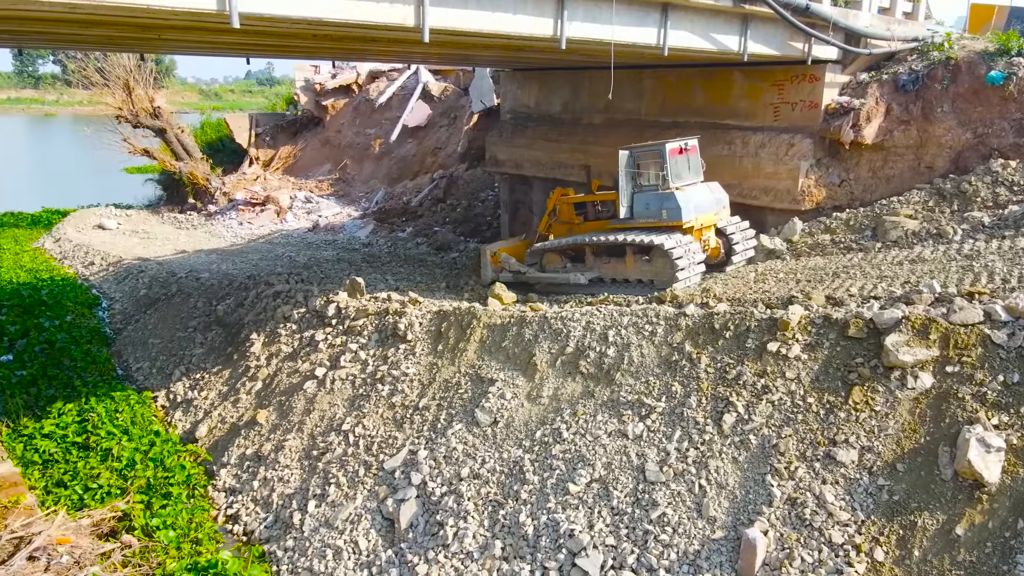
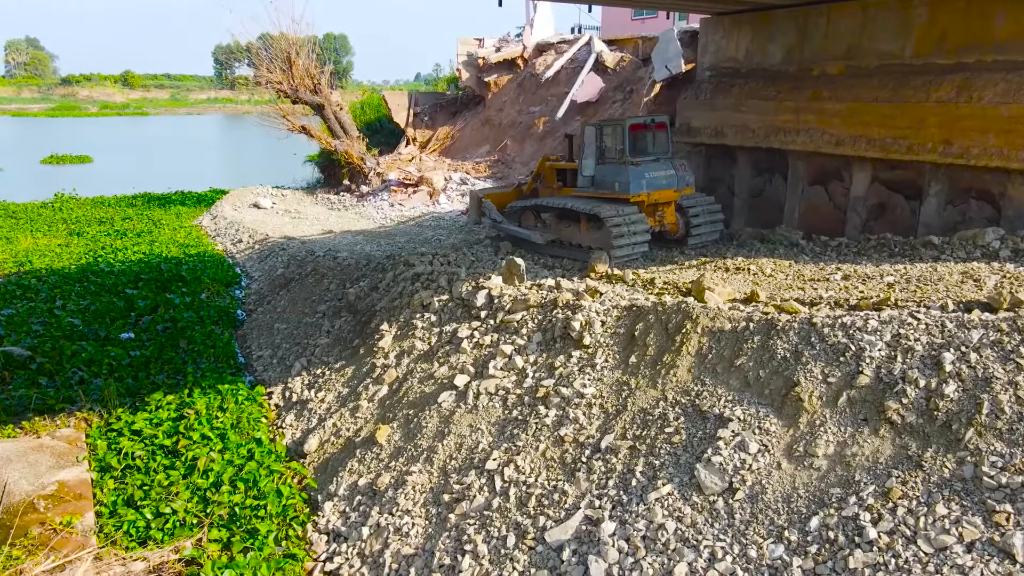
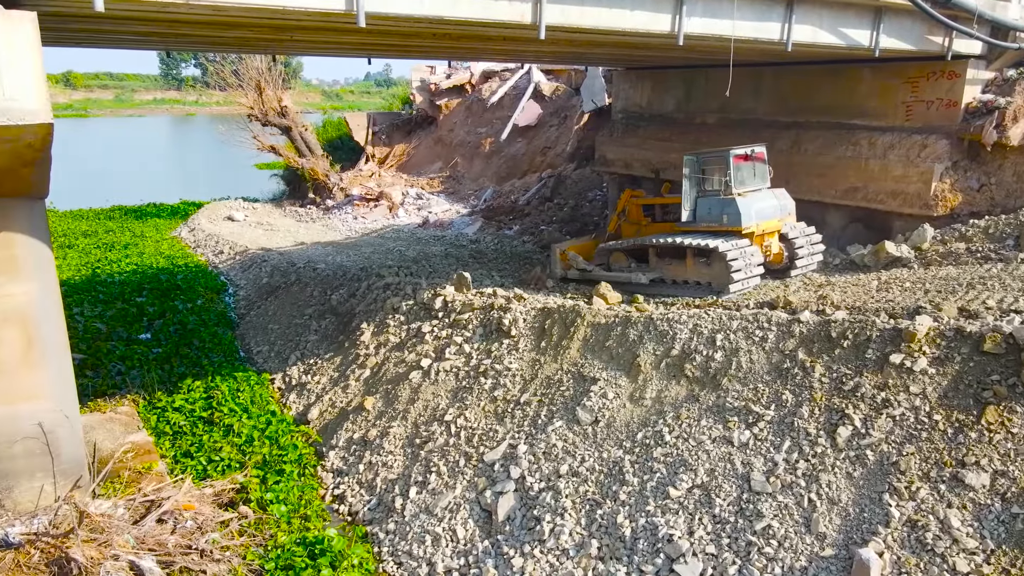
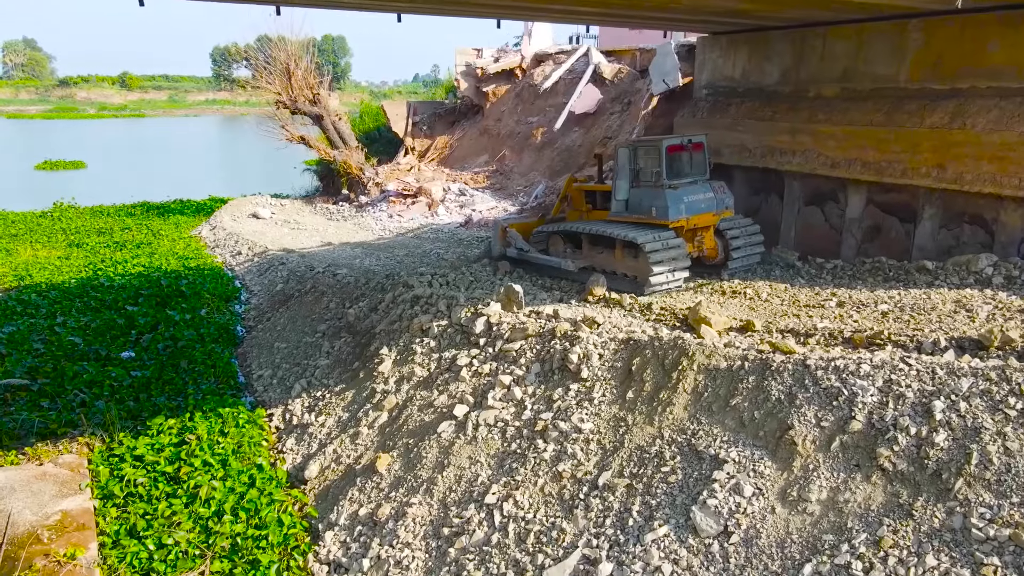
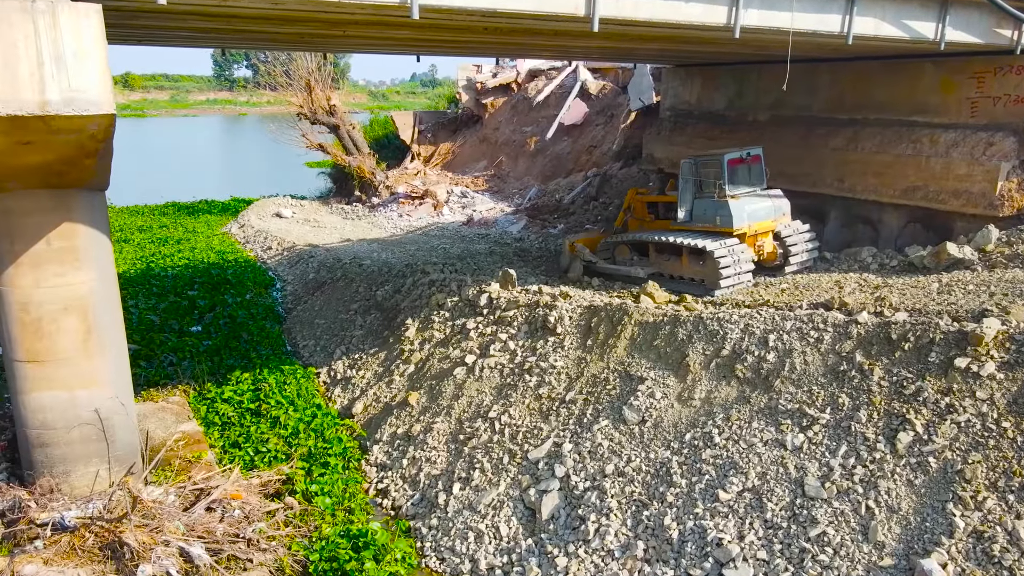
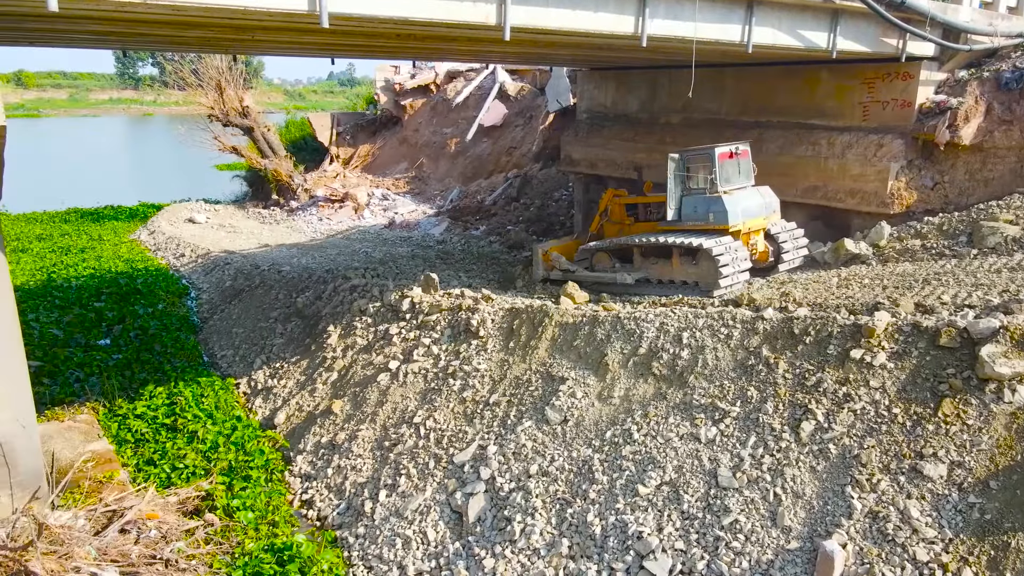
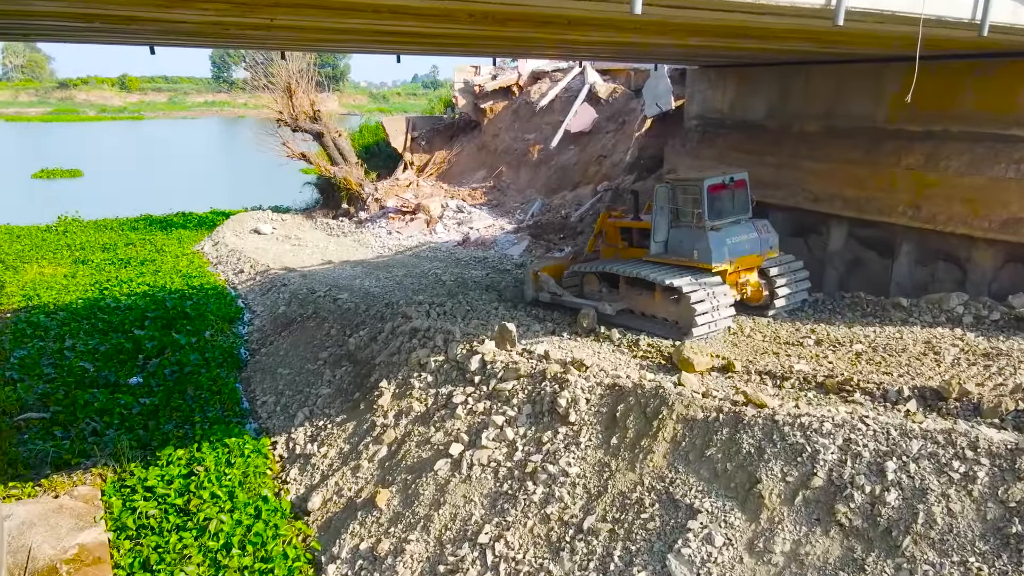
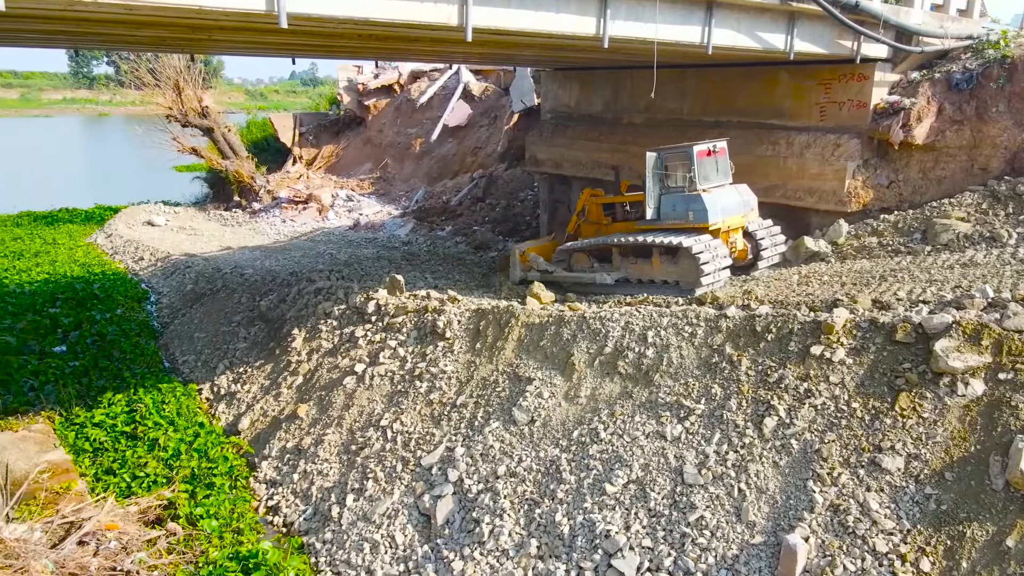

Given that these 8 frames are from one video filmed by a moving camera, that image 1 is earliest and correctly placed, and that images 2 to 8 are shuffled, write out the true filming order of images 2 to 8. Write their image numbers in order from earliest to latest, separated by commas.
8, 6, 3, 5, 7, 4, 2
